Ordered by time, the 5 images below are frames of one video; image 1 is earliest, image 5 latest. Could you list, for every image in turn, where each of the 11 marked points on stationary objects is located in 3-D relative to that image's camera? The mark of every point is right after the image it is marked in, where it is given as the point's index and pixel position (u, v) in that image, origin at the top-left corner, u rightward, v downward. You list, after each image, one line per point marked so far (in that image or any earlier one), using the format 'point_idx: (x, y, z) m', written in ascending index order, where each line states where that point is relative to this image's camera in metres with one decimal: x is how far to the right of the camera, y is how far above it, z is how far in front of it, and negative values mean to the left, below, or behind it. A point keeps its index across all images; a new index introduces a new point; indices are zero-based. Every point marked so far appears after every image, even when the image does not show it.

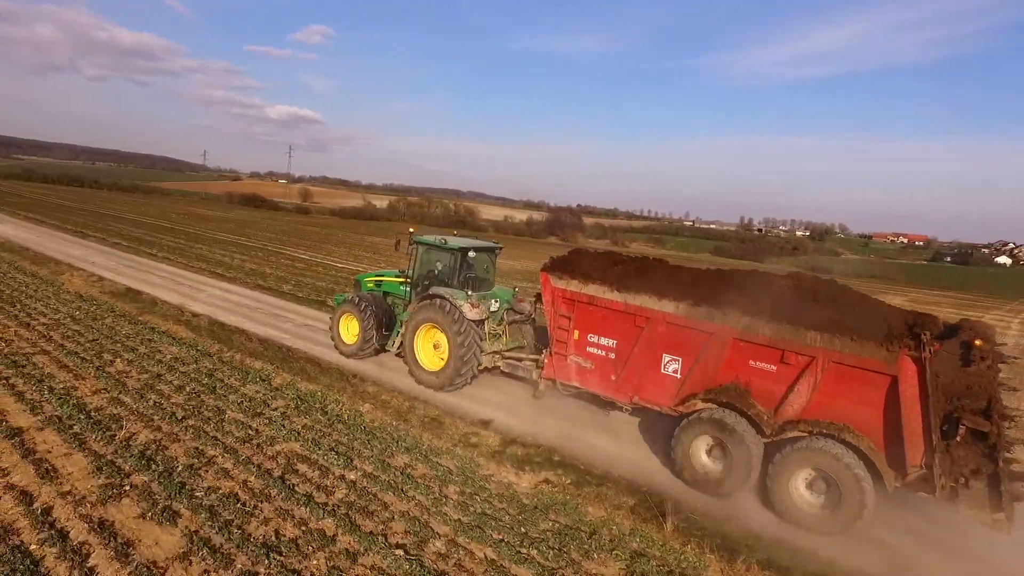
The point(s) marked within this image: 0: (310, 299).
0: (-4.7, -0.5, +12.8) m
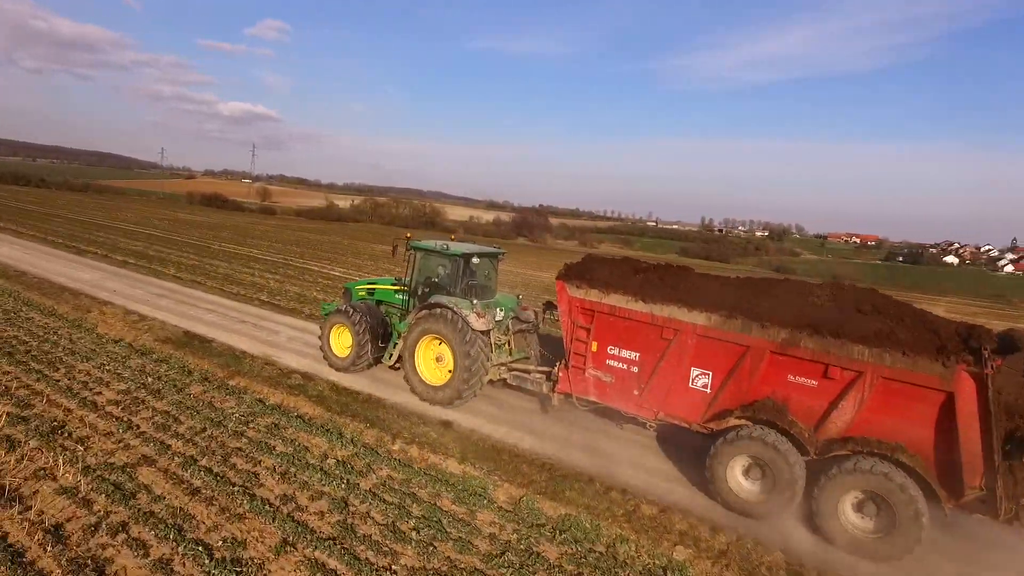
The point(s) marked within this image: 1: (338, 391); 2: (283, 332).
0: (-4.8, -0.6, +12.1) m
1: (-2.4, -1.5, +7.9) m
2: (-4.3, -0.9, +10.6) m
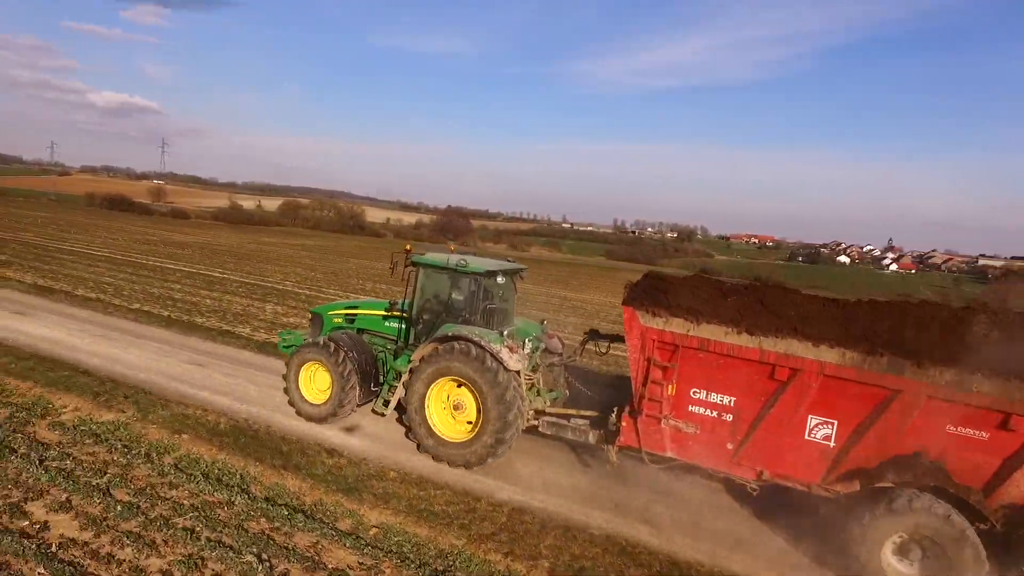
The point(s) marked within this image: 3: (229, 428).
0: (-4.9, -1.0, +9.8) m
1: (-1.9, -1.8, +6.1) m
2: (-4.2, -1.3, +8.4) m
3: (-3.2, -1.6, +6.6) m
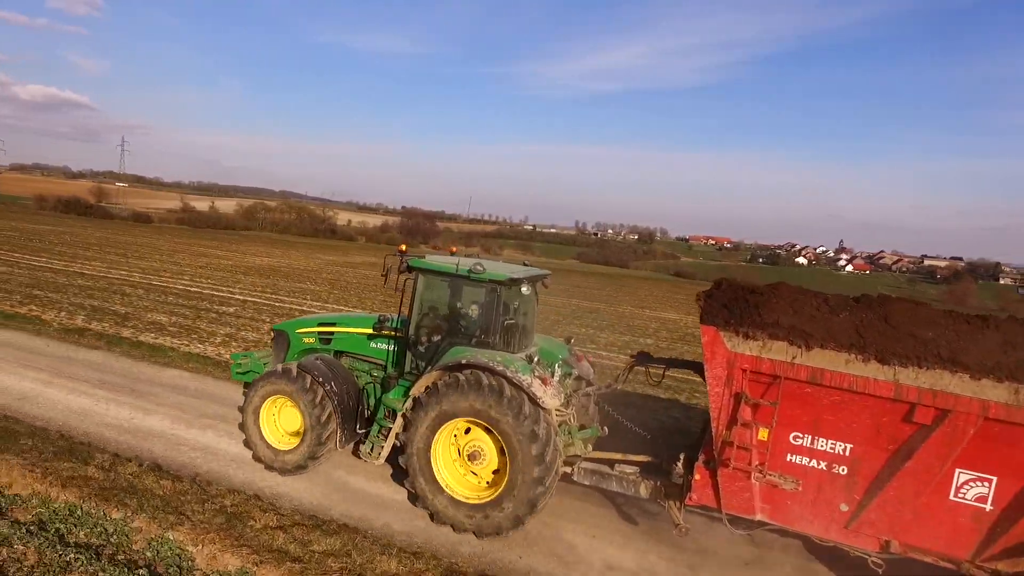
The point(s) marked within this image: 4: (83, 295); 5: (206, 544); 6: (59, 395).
0: (-4.9, -1.2, +8.1) m
1: (-1.6, -1.9, +4.5) m
2: (-4.0, -1.5, +6.7) m
3: (-3.0, -1.7, +5.0) m
4: (-10.2, -0.1, +13.7) m
5: (-2.2, -1.9, +4.0) m
6: (-5.4, -1.3, +7.0) m
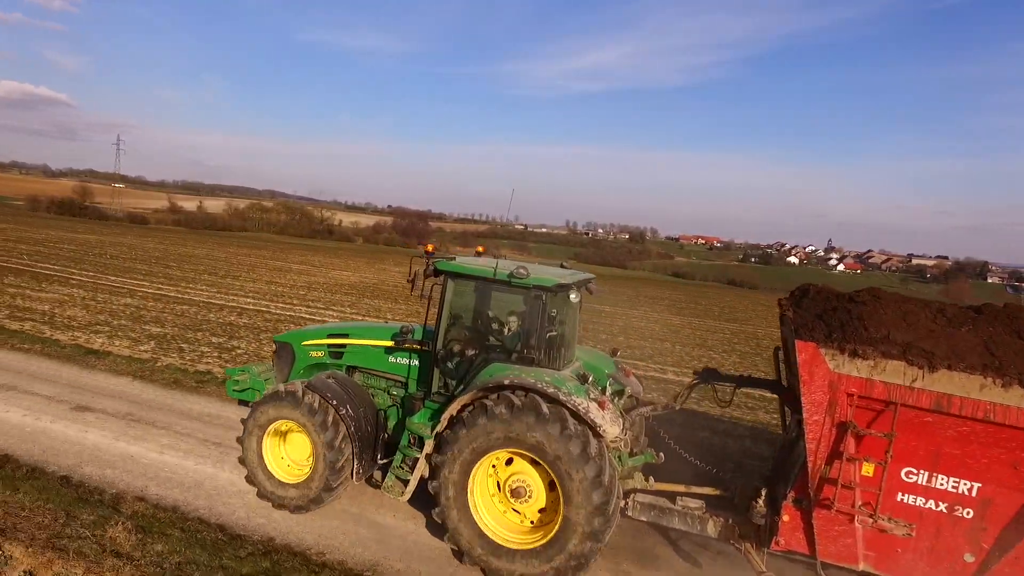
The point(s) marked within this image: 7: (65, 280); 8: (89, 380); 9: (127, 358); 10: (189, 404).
0: (-4.5, -1.3, +7.3) m
1: (-1.2, -2.0, +3.8) m
2: (-3.7, -1.5, +5.9) m
3: (-2.6, -1.8, +4.2) m
4: (-10.0, -0.2, +12.8) m
5: (-1.8, -2.0, +3.3) m
6: (-5.1, -1.4, +6.2) m
7: (-12.8, +0.5, +16.8) m
8: (-5.6, -1.1, +7.7) m
9: (-5.9, -1.0, +8.8) m
10: (-3.9, -1.4, +7.1) m
